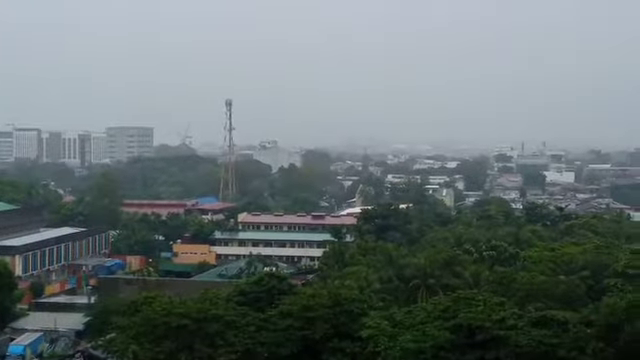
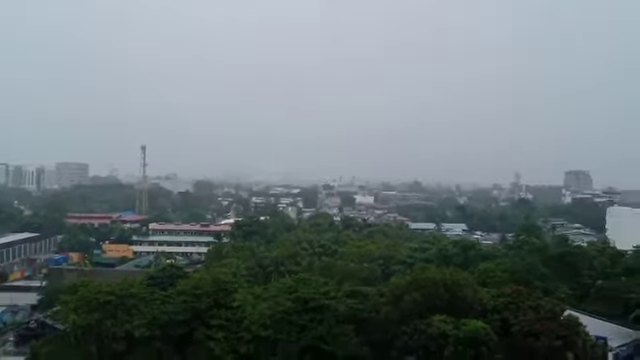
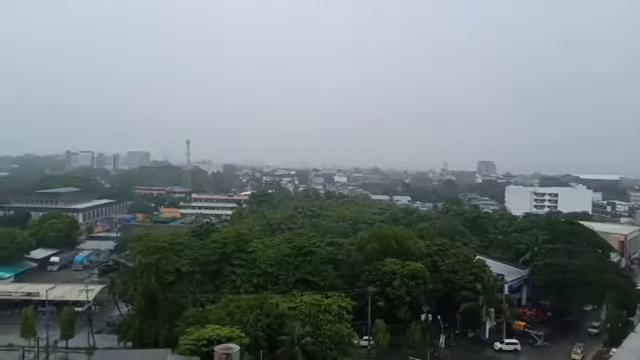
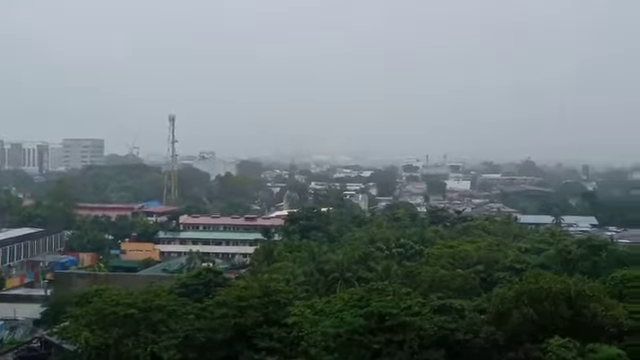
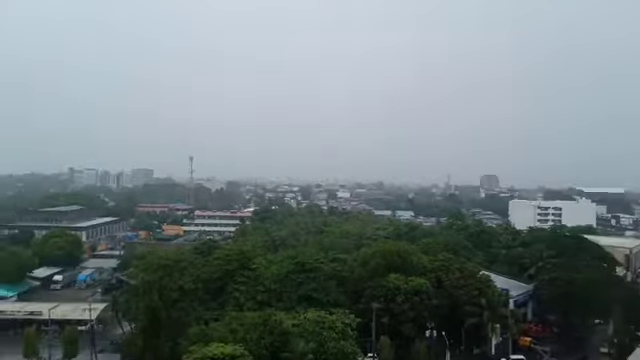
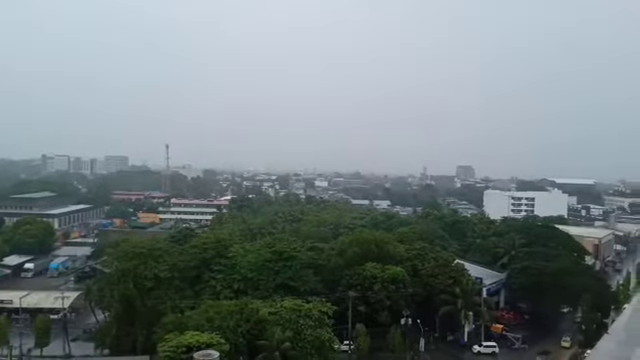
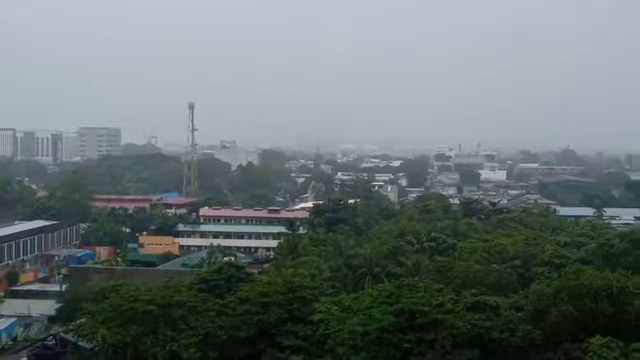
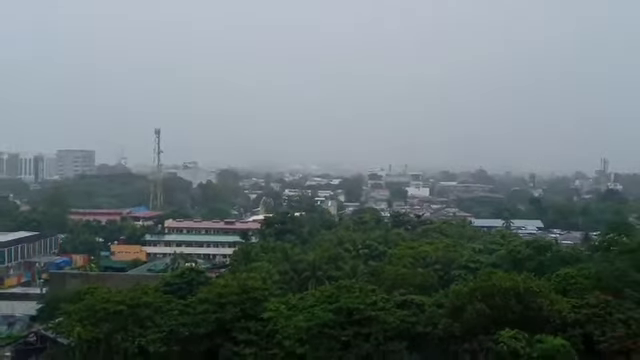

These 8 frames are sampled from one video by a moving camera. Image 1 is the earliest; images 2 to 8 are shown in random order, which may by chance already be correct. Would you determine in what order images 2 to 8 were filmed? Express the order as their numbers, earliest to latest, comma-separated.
7, 4, 8, 2, 5, 6, 3
